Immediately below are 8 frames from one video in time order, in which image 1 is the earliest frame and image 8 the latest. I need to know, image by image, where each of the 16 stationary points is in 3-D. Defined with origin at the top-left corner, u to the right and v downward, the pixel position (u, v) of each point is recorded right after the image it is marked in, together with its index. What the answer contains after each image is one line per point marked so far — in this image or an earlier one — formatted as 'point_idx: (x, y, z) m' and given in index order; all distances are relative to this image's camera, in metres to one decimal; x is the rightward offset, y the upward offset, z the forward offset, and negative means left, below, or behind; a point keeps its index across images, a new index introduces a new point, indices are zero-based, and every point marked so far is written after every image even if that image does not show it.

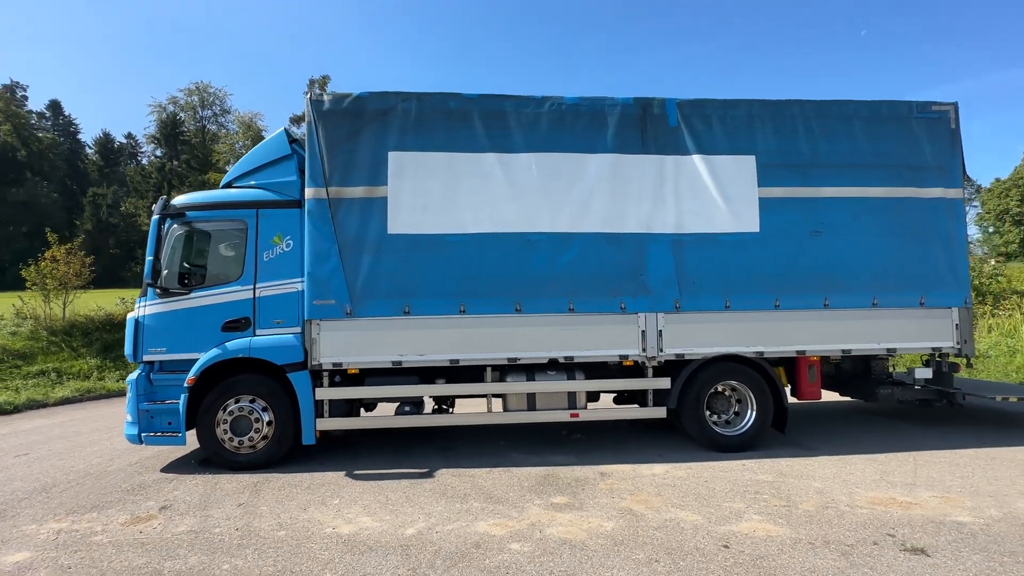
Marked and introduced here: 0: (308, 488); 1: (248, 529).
0: (-2.0, -1.9, +4.5) m
1: (-2.1, -1.9, +3.7) m
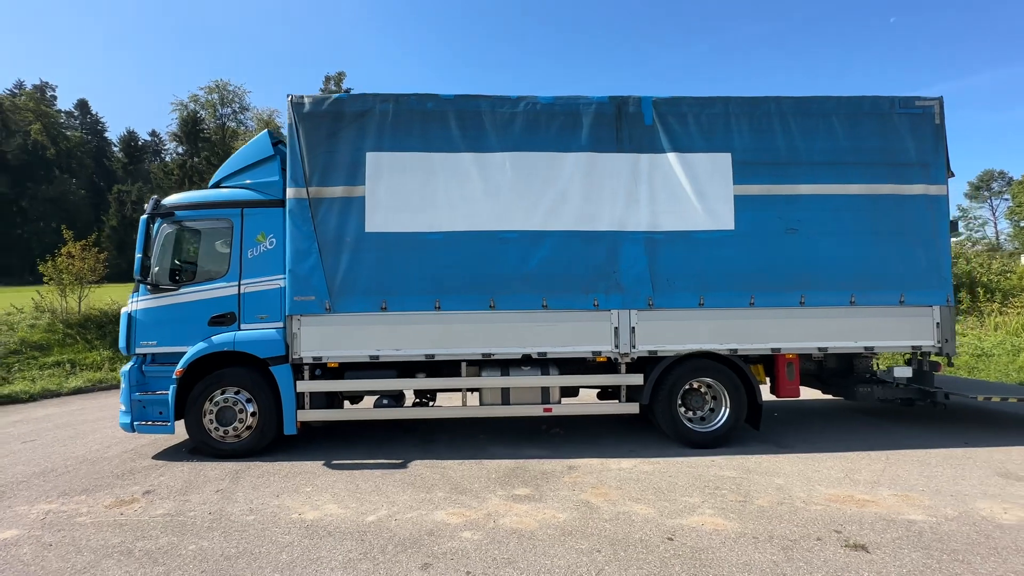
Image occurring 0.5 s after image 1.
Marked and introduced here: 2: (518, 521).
0: (-2.3, -1.9, +4.7) m
1: (-2.5, -1.9, +3.9) m
2: (0.0, -1.8, +3.7) m
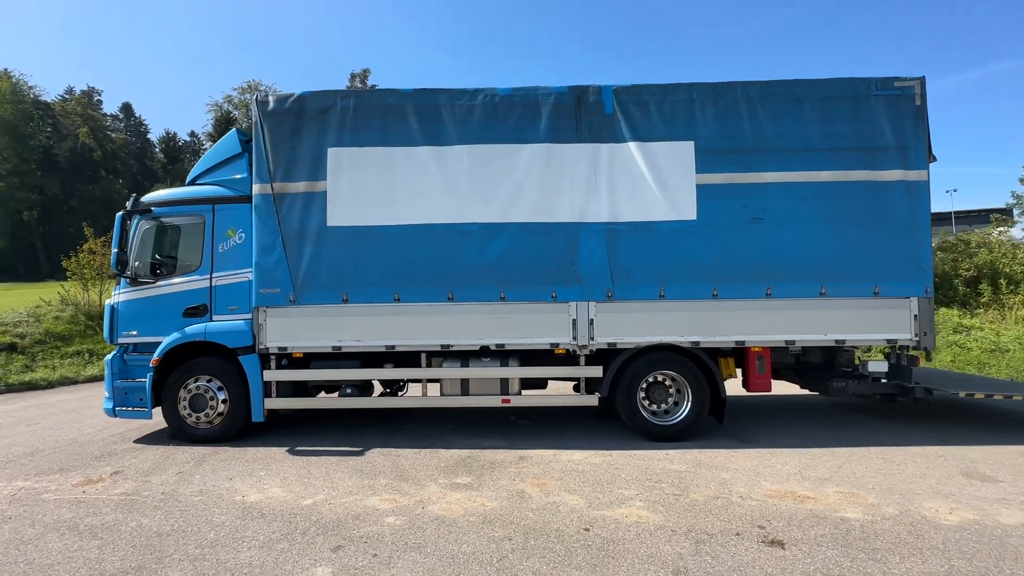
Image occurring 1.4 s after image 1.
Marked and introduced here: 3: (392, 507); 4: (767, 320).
0: (-2.8, -1.8, +5.0) m
1: (-3.0, -1.8, +4.2) m
2: (-0.6, -1.8, +3.8) m
3: (-1.0, -1.8, +3.8) m
4: (+2.9, -0.4, +5.4) m
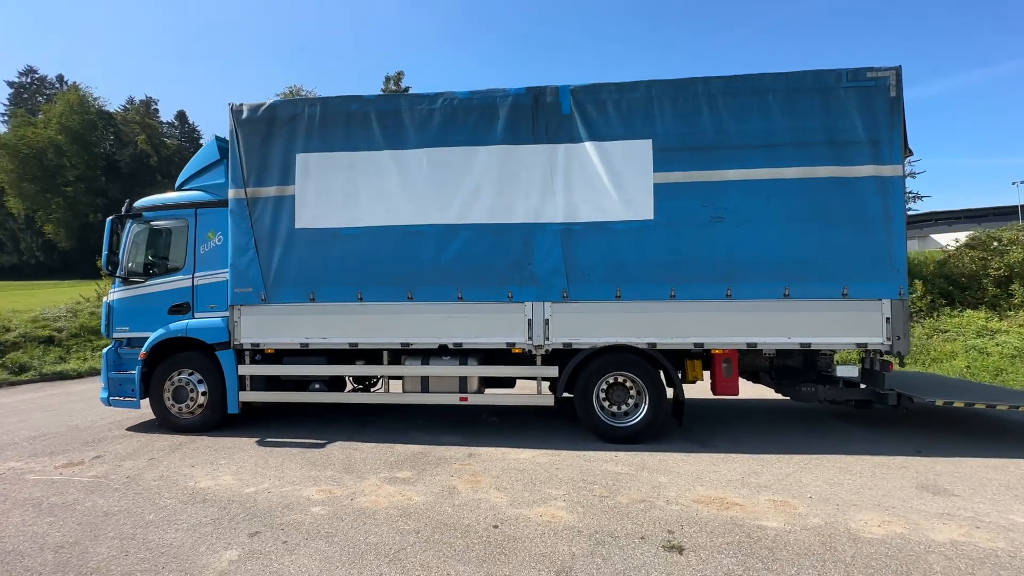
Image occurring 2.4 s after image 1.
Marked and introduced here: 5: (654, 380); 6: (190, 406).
0: (-3.3, -1.8, +5.3) m
1: (-3.6, -1.8, +4.5) m
2: (-1.2, -1.8, +4.0) m
3: (-1.6, -1.8, +4.0) m
4: (+2.4, -0.4, +5.3) m
5: (+1.6, -1.1, +5.4) m
6: (-4.1, -1.5, +6.0) m
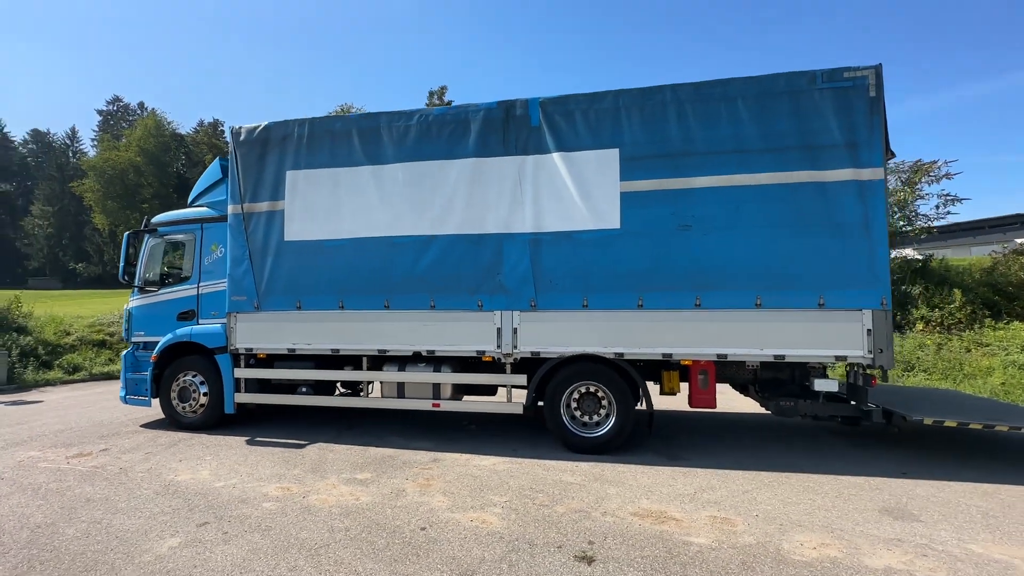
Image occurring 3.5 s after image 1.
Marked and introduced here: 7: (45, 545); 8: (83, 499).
0: (-3.7, -1.9, +5.7) m
1: (-4.1, -1.9, +4.9) m
2: (-1.7, -1.9, +4.2) m
3: (-2.1, -1.9, +4.3) m
4: (+2.0, -0.5, +5.1) m
5: (+1.2, -1.2, +5.3) m
6: (-4.4, -1.6, +6.4) m
7: (-3.4, -1.9, +3.4) m
8: (-3.8, -1.9, +4.2) m
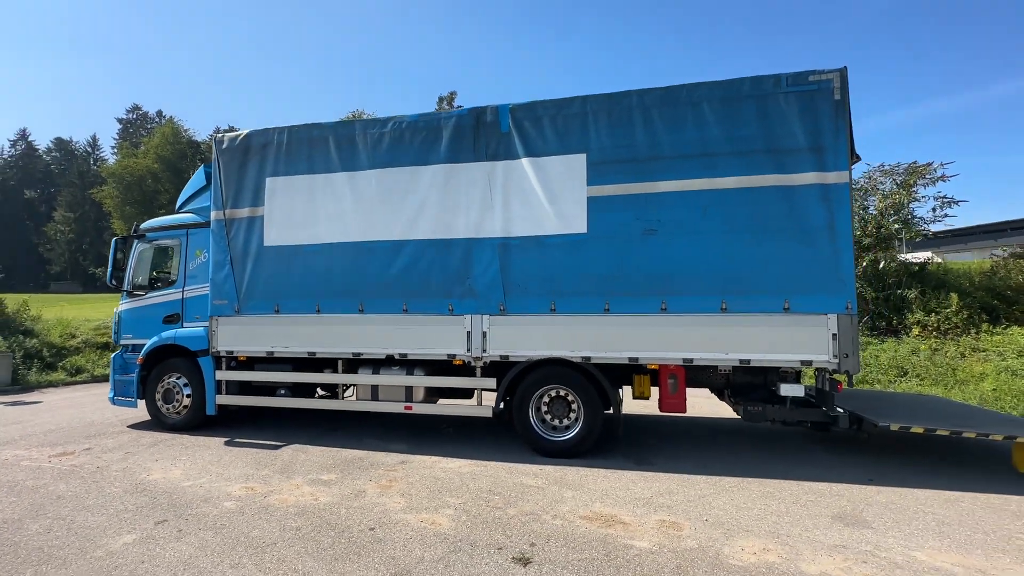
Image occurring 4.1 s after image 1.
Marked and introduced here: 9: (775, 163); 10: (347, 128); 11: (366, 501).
0: (-4.0, -2.0, +5.8) m
1: (-4.4, -1.9, +5.1) m
2: (-2.1, -1.9, +4.2) m
3: (-2.5, -1.9, +4.4) m
4: (+1.7, -0.5, +5.1) m
5: (+0.9, -1.2, +5.3) m
6: (-4.7, -1.7, +6.6) m
7: (-3.8, -1.9, +3.5) m
8: (-4.2, -1.9, +4.3) m
9: (+2.8, +1.3, +4.9) m
10: (-2.1, +2.0, +6.0) m
11: (-1.3, -1.9, +4.2) m
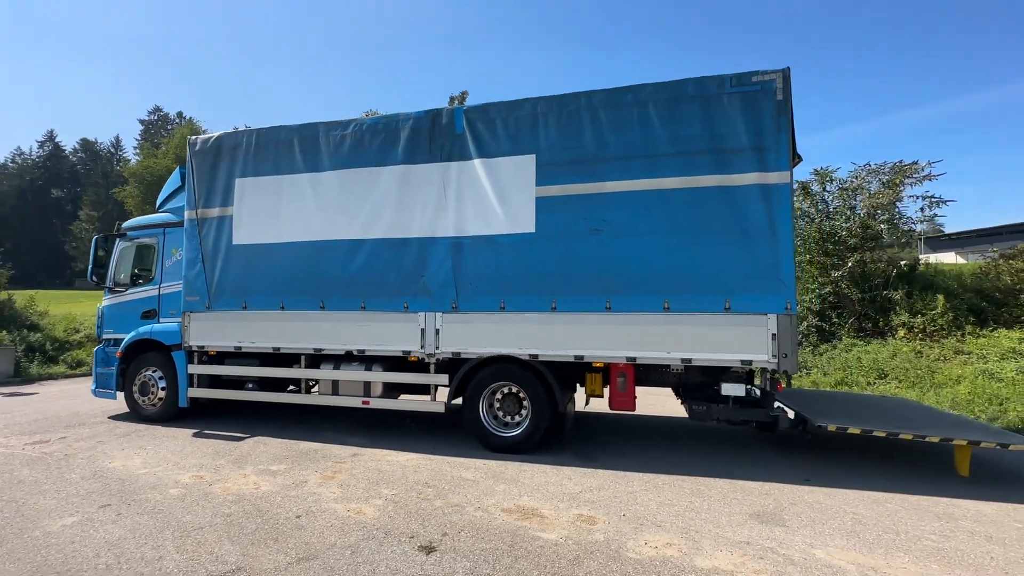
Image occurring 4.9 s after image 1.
0: (-4.6, -1.9, +6.1) m
1: (-5.0, -1.9, +5.4) m
2: (-2.7, -1.9, +4.4) m
3: (-3.1, -1.9, +4.6) m
4: (+1.1, -0.5, +5.2) m
5: (+0.3, -1.2, +5.4) m
6: (-5.2, -1.6, +6.9) m
7: (-4.4, -1.8, +3.8) m
8: (-4.8, -1.9, +4.6) m
9: (+2.2, +1.3, +4.9) m
10: (-2.7, +2.1, +6.2) m
11: (-1.9, -1.9, +4.3) m
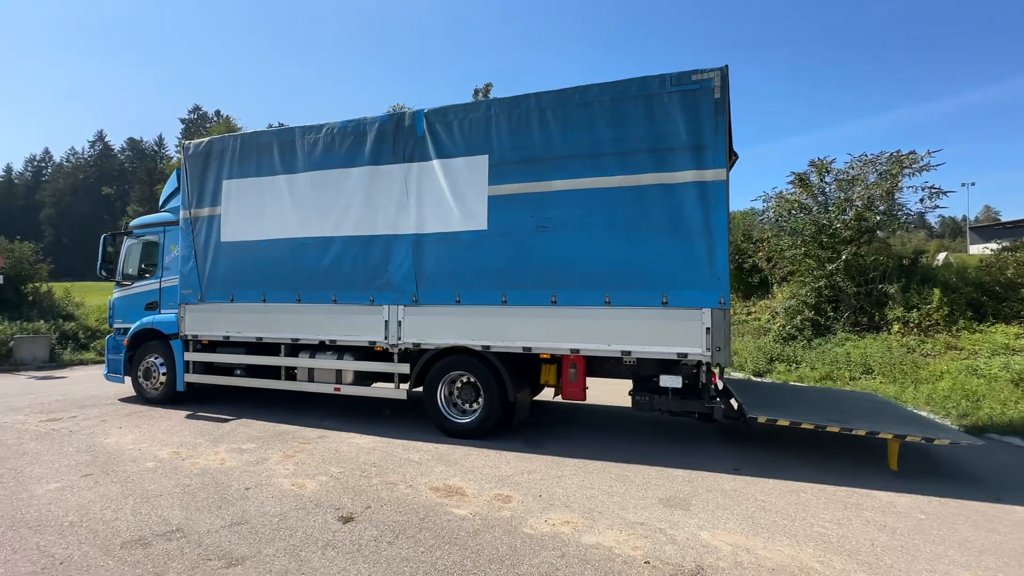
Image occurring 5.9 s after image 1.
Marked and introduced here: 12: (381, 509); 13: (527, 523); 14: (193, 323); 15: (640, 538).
0: (-5.1, -1.8, +6.7) m
1: (-5.6, -1.8, +6.0) m
2: (-3.3, -1.8, +4.9) m
3: (-3.7, -1.8, +5.1) m
4: (+0.5, -0.5, +5.4) m
5: (-0.3, -1.1, +5.7) m
6: (-5.7, -1.5, +7.5) m
7: (-5.1, -1.8, +4.4) m
8: (-5.4, -1.8, +5.2) m
9: (+1.6, +1.4, +5.1) m
10: (-3.2, +2.2, +6.6) m
11: (-2.5, -1.8, +4.8) m
12: (-1.1, -1.8, +3.8) m
13: (+0.1, -1.8, +3.6) m
14: (-4.8, -0.5, +7.2) m
15: (+0.9, -1.8, +3.4) m
